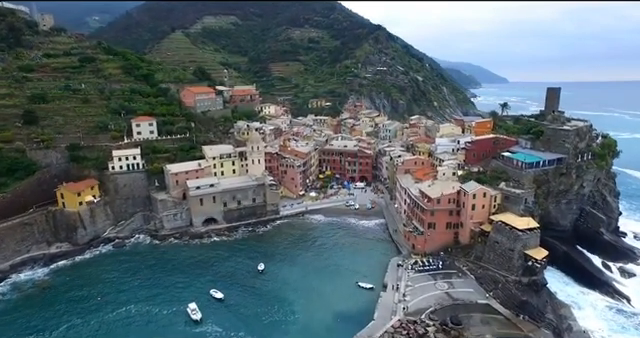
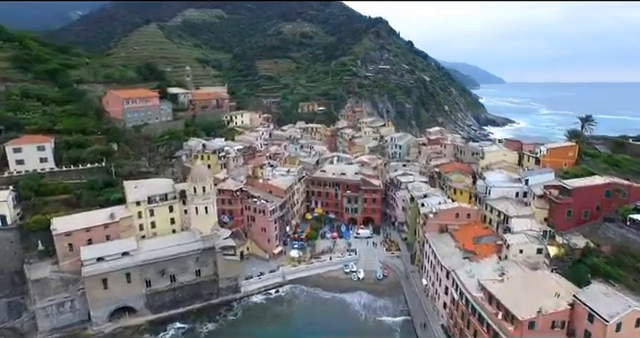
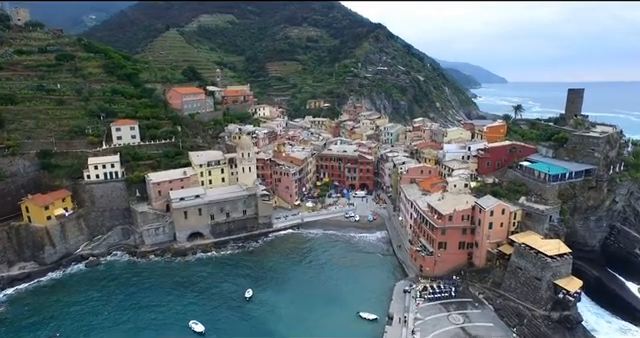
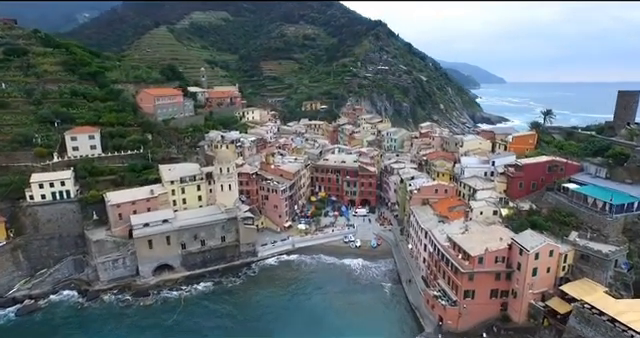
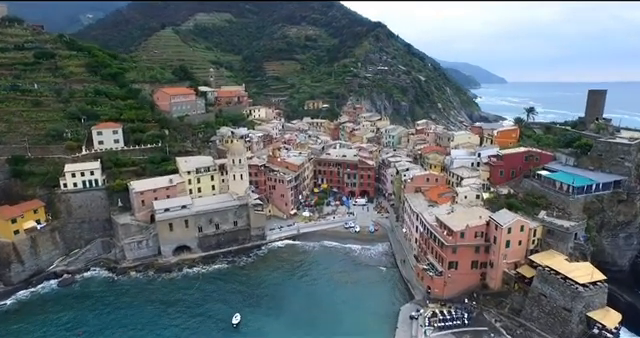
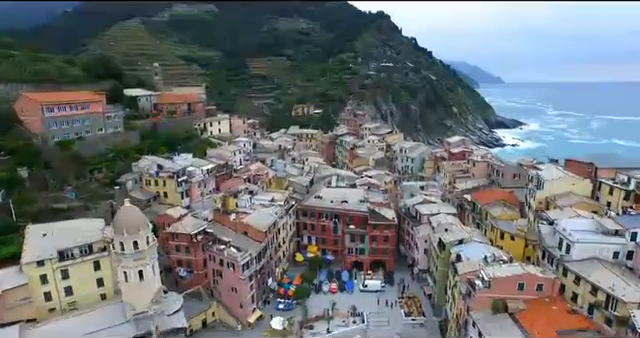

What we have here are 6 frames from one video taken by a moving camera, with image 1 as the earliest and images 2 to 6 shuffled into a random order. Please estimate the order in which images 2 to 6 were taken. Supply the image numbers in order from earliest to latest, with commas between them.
3, 5, 4, 2, 6
